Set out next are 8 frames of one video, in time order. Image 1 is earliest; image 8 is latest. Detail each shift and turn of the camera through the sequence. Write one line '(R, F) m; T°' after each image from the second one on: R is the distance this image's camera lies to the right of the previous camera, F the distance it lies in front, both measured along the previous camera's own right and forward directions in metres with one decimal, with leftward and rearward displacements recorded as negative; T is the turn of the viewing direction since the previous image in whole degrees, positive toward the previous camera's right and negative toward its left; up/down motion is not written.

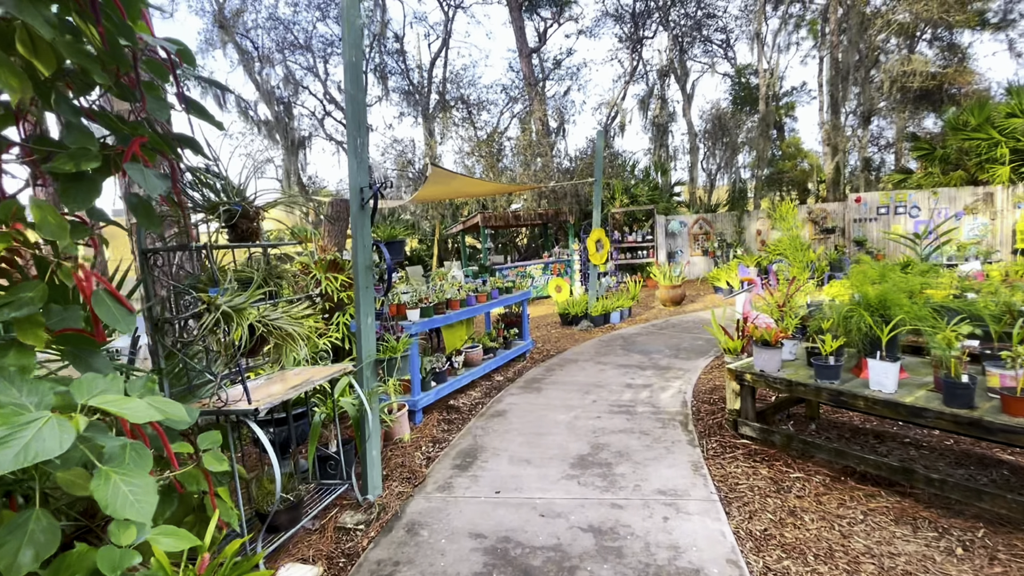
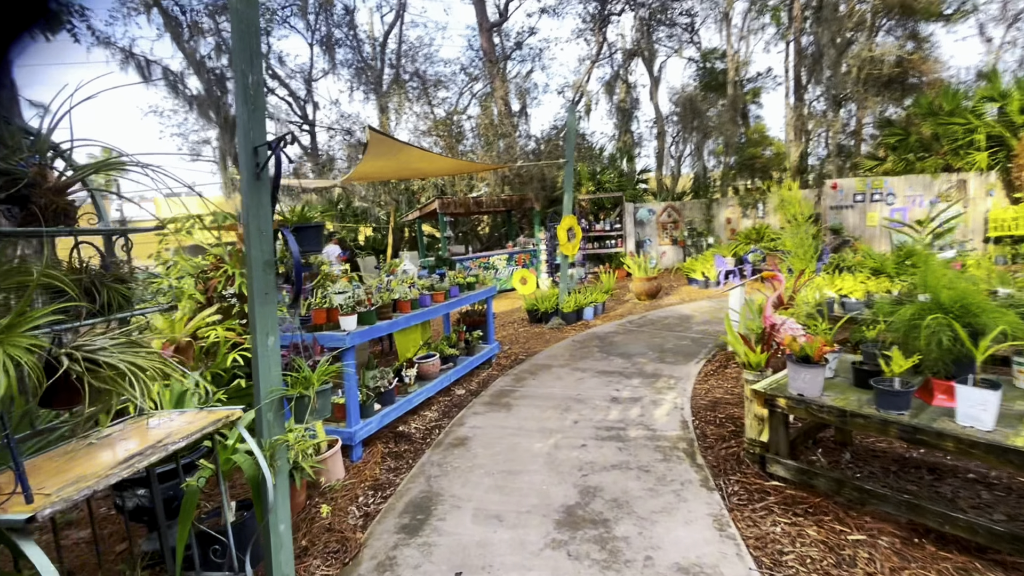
(0.0, +0.8) m; +4°
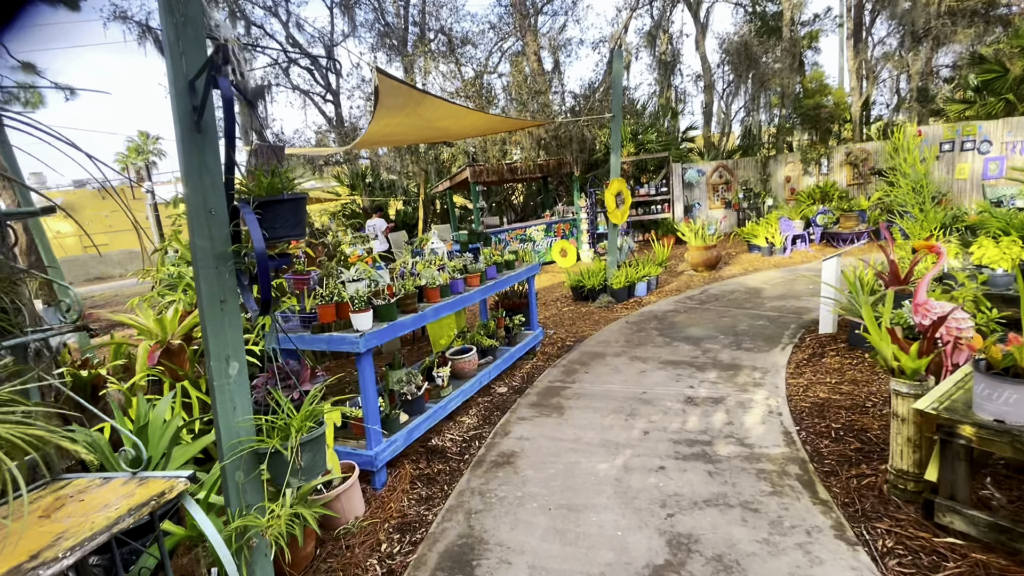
(-0.1, +0.7) m; -4°
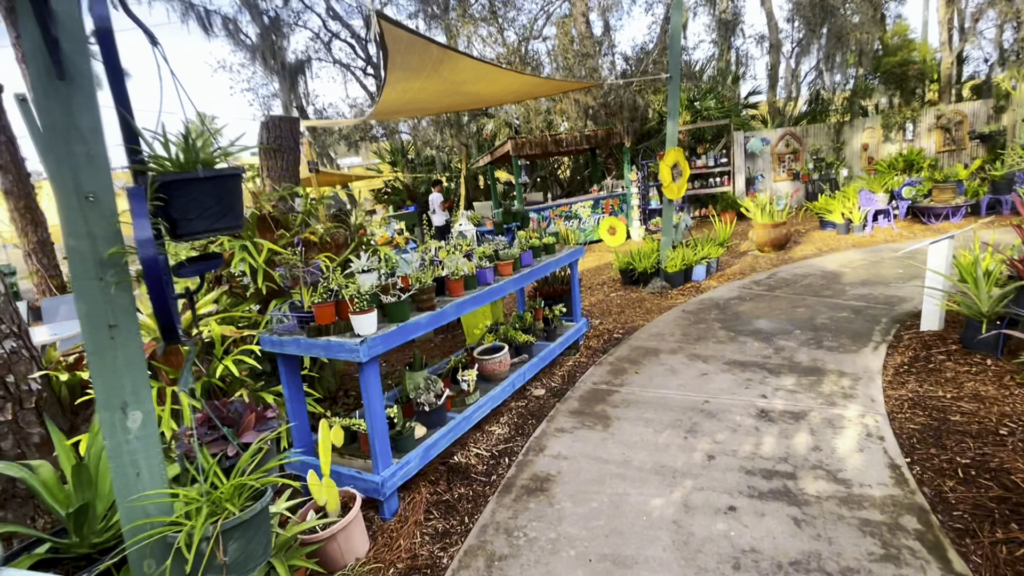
(+0.1, +0.5) m; -5°
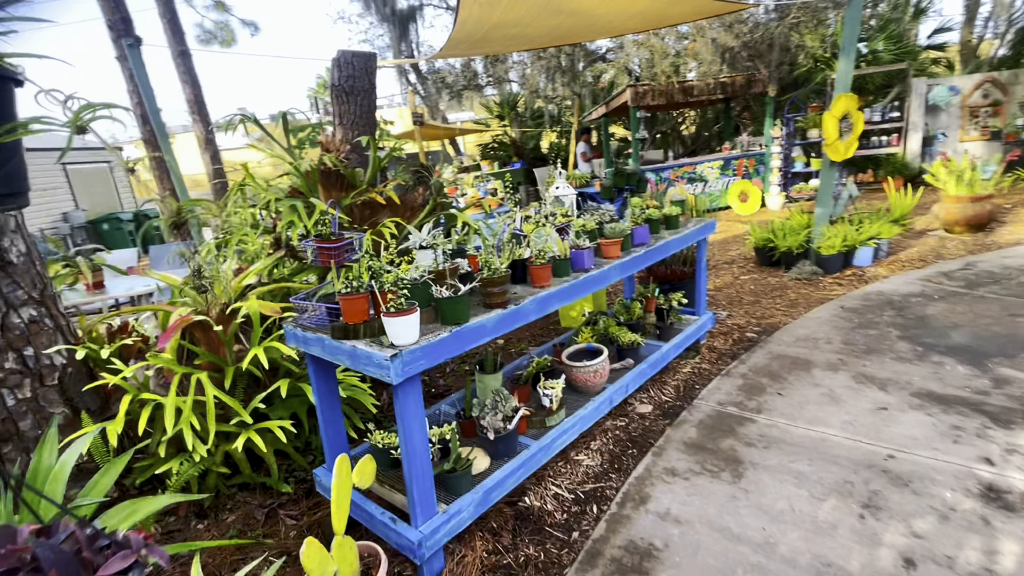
(0.0, +0.7) m; -11°
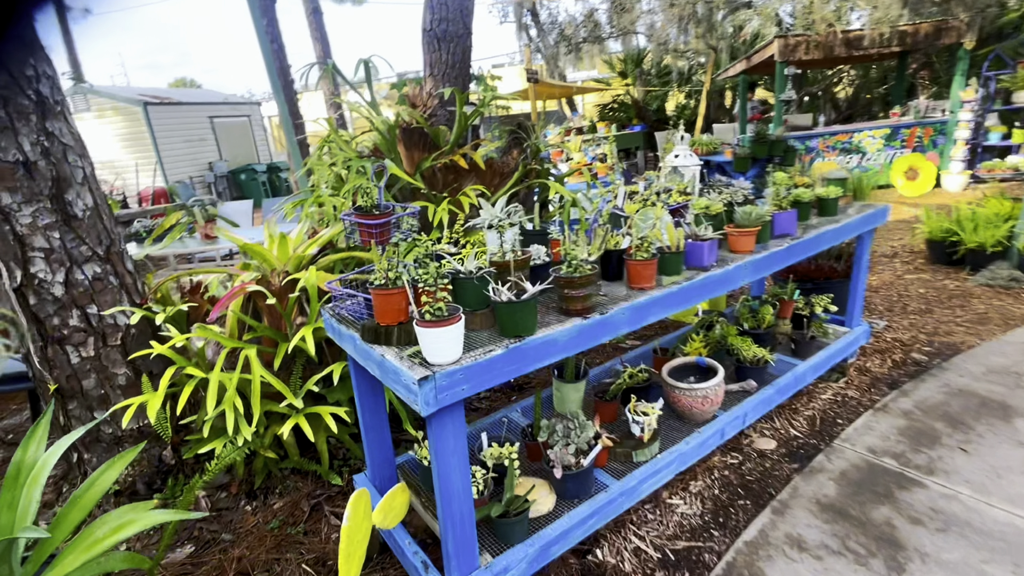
(0.0, +0.4) m; -11°
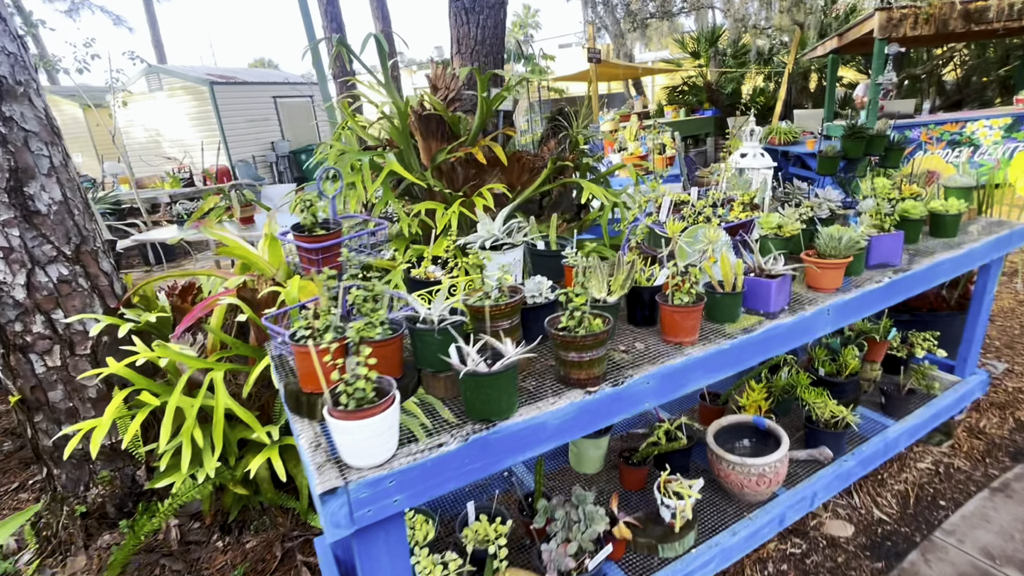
(+0.1, +0.4) m; -6°
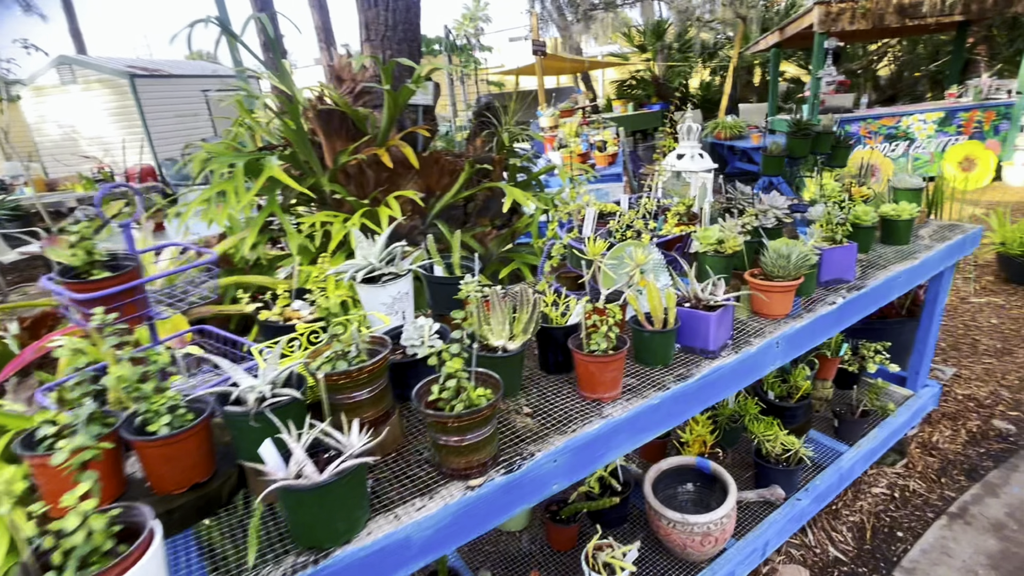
(+0.1, +0.2) m; +4°
